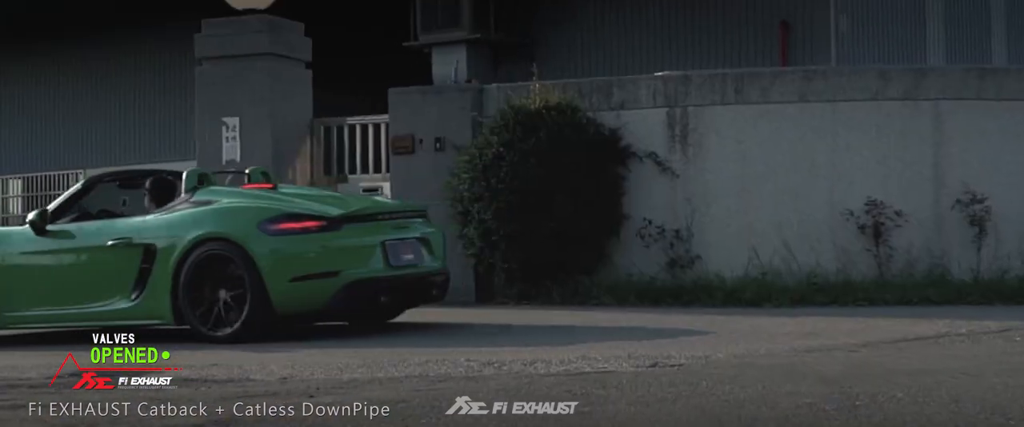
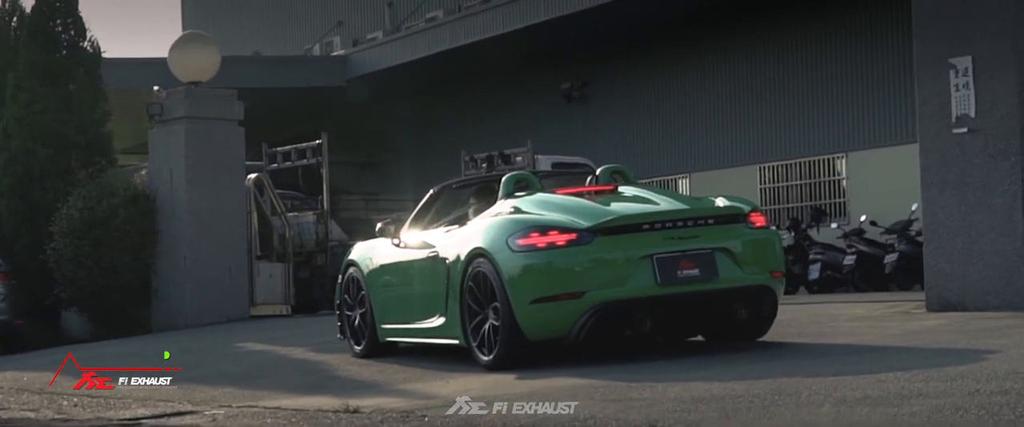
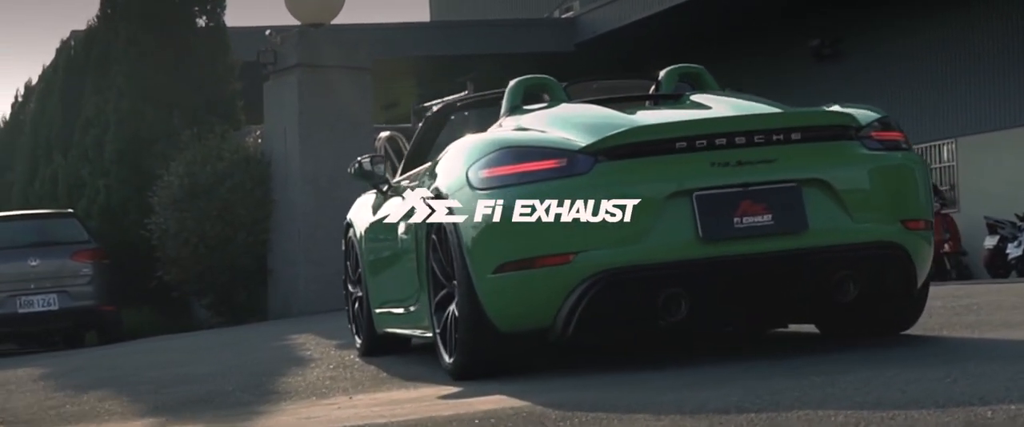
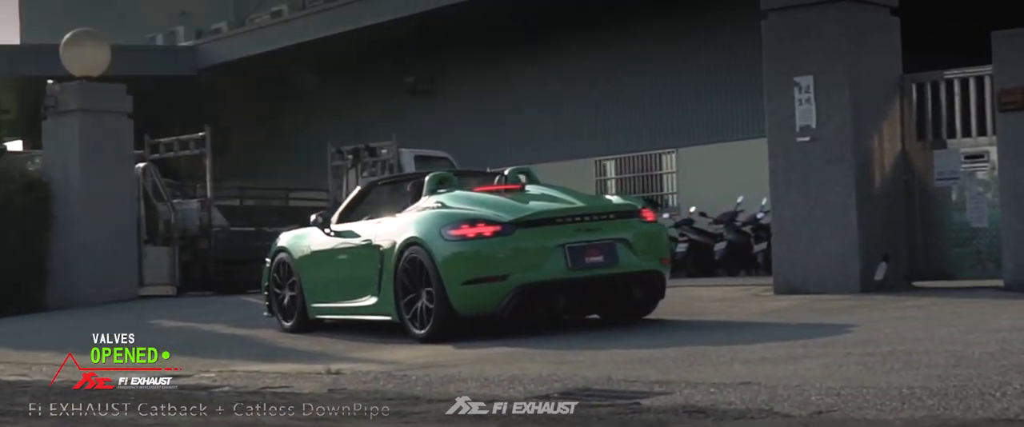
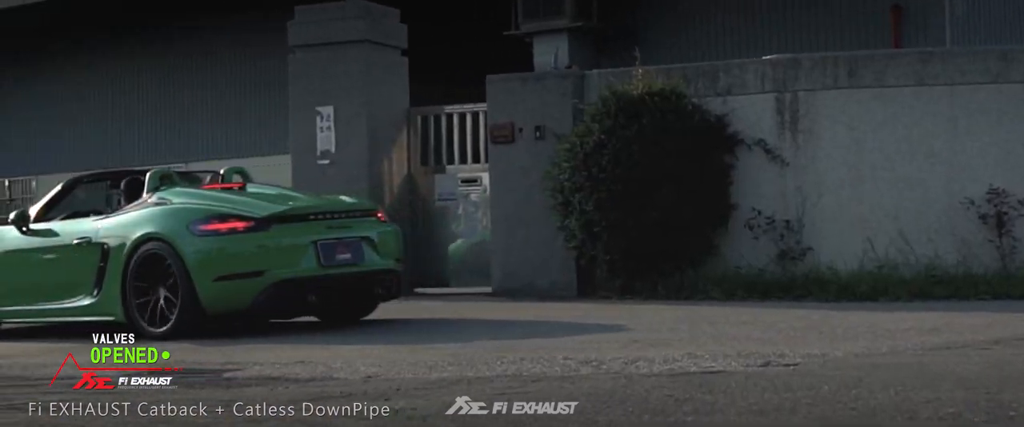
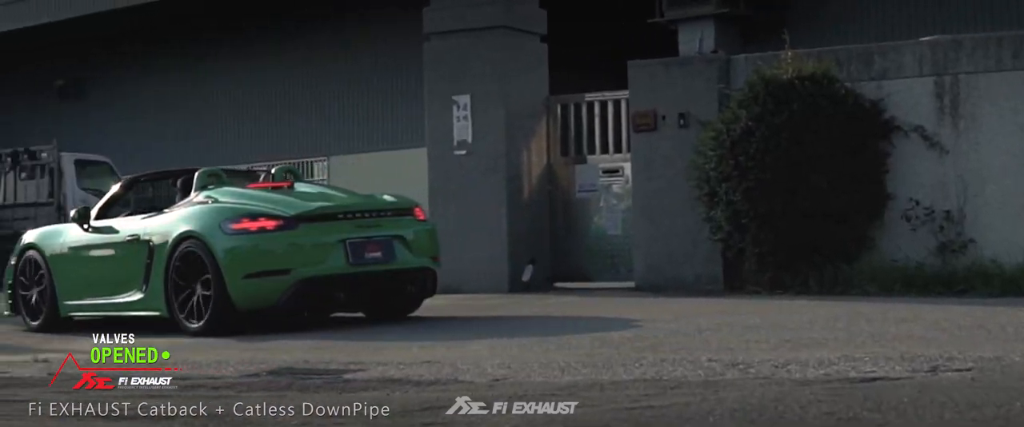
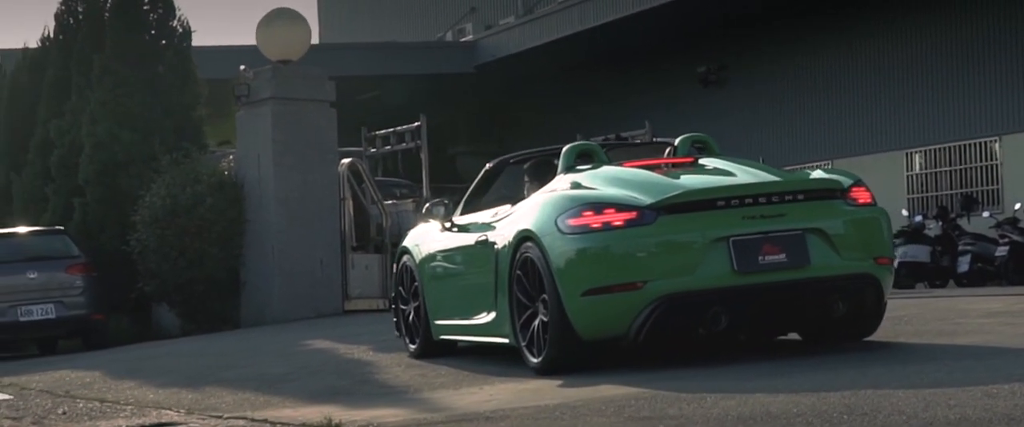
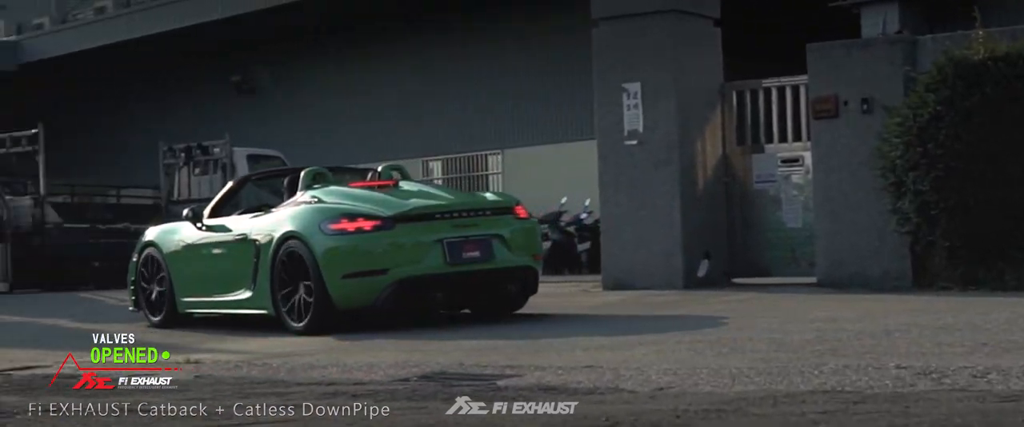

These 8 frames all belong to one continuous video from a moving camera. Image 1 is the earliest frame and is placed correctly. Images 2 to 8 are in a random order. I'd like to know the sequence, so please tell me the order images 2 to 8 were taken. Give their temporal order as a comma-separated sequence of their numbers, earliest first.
5, 6, 8, 4, 2, 7, 3
